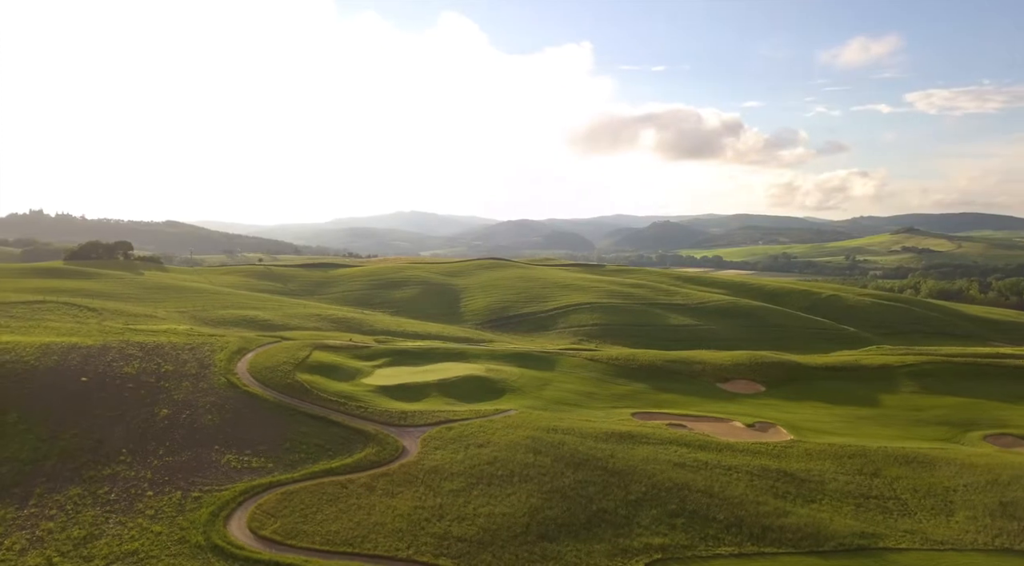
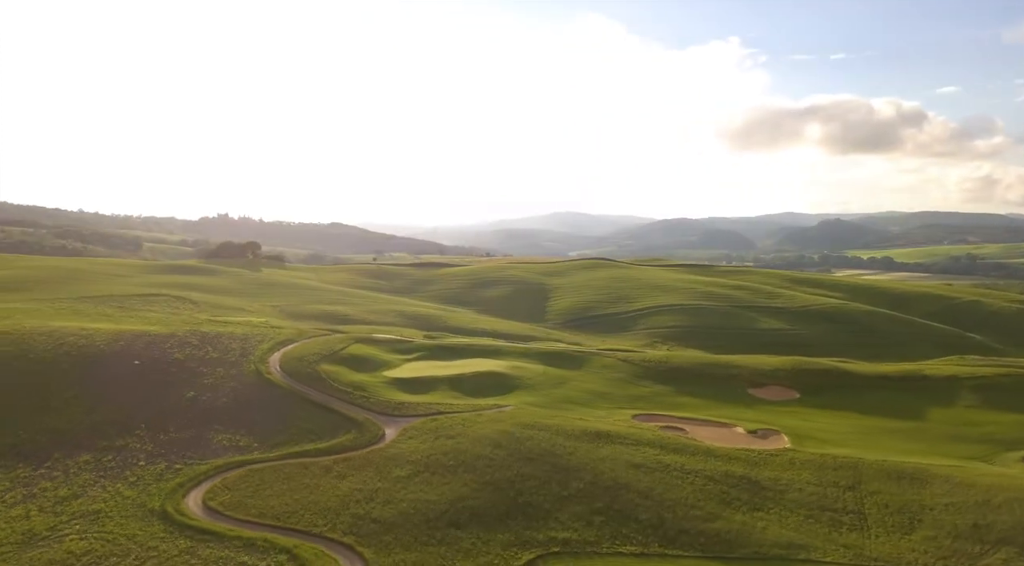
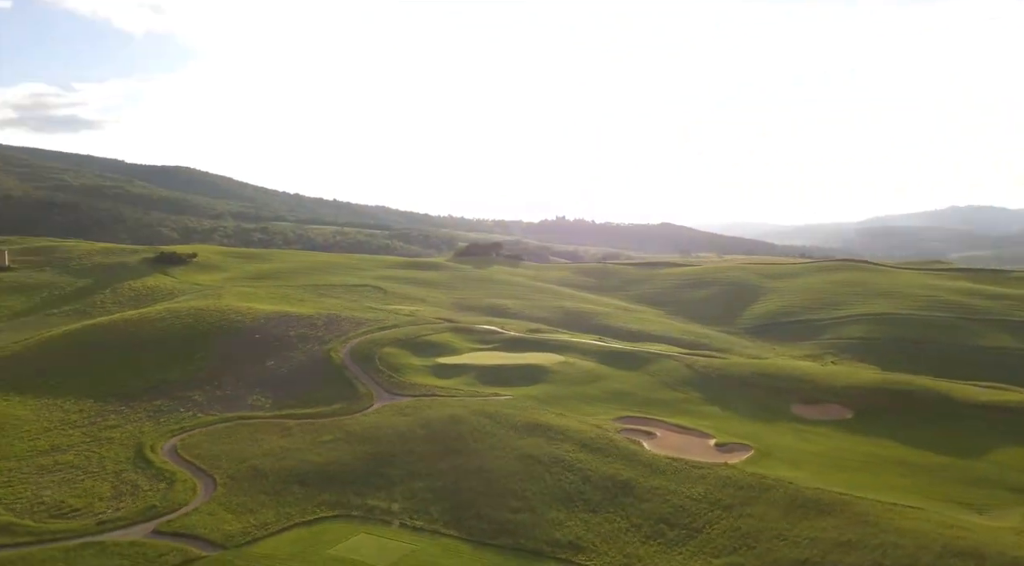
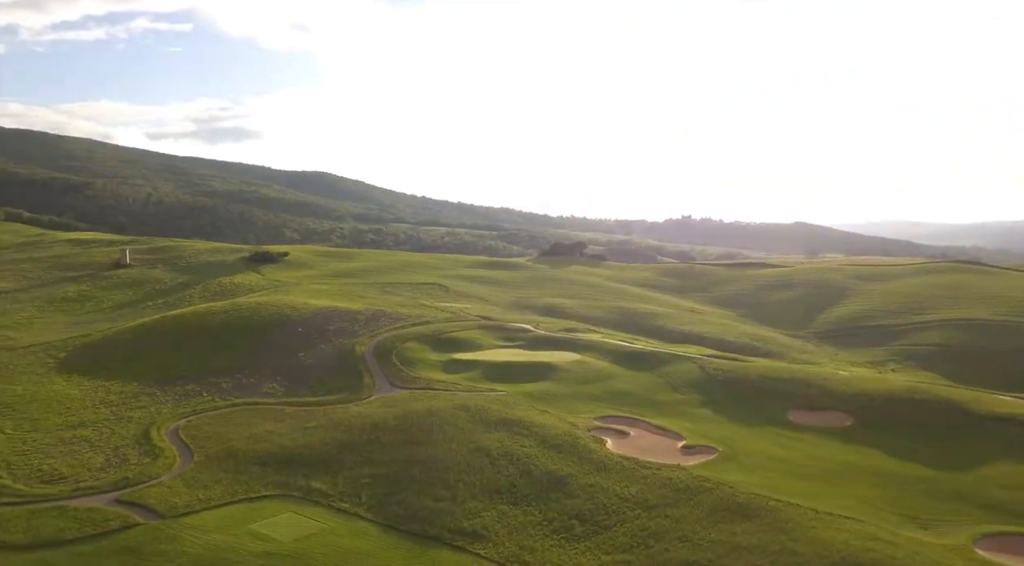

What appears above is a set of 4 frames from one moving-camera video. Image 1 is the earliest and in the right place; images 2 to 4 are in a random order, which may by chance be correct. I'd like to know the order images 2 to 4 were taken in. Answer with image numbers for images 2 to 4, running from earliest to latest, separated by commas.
2, 3, 4
